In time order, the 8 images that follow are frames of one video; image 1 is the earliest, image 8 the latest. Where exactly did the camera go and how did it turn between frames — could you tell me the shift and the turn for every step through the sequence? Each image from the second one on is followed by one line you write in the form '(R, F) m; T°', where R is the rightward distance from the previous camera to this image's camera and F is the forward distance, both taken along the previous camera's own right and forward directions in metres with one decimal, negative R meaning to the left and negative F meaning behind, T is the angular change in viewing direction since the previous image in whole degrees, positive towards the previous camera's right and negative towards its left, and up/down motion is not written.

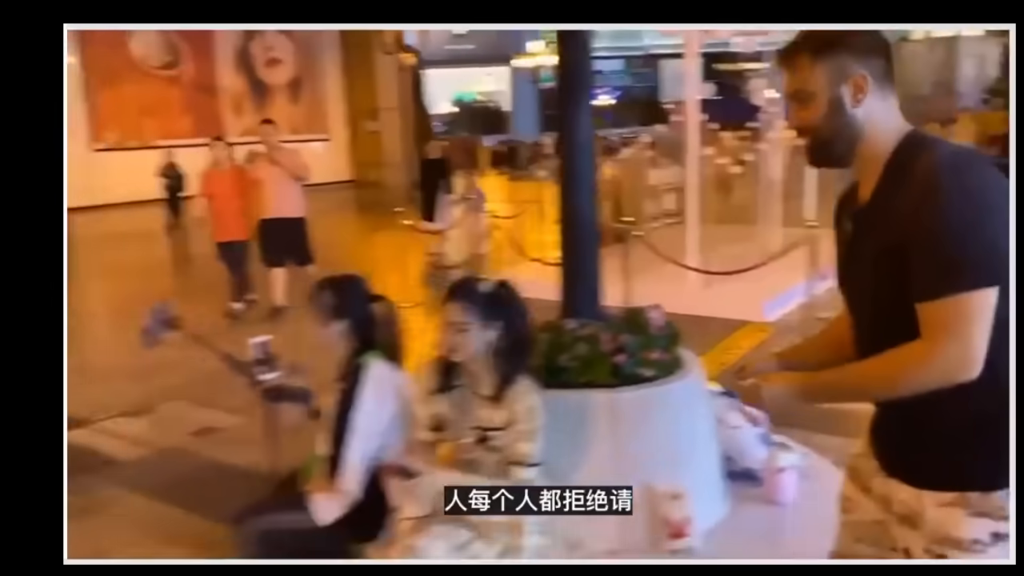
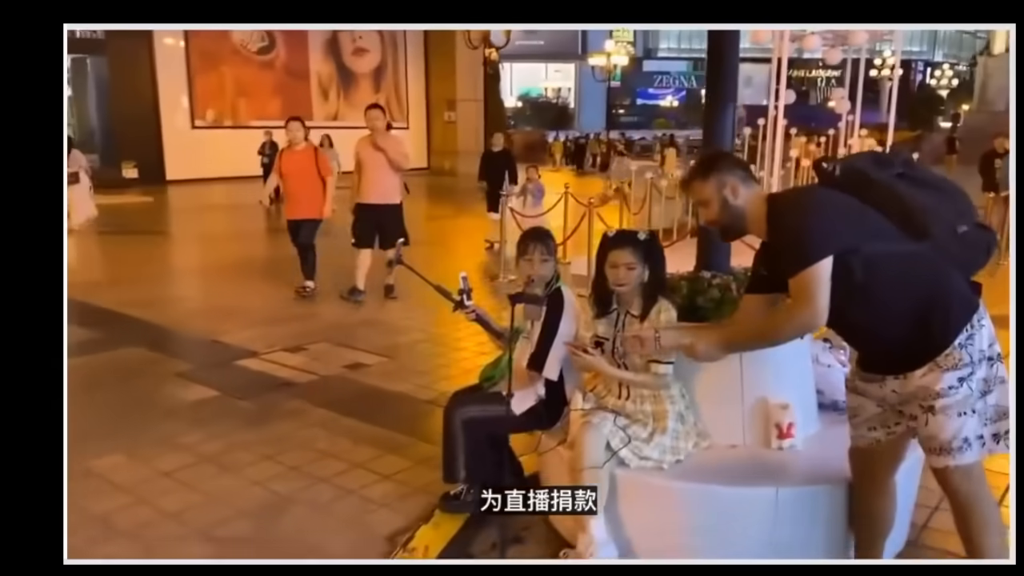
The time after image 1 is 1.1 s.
(-0.3, -0.8) m; -4°
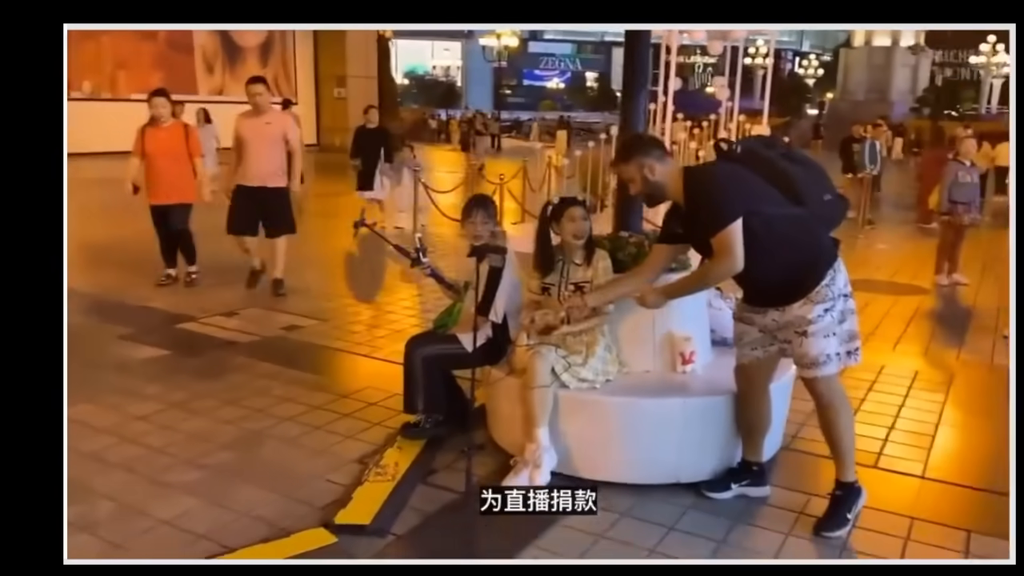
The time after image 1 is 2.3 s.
(-0.3, -0.5) m; +8°
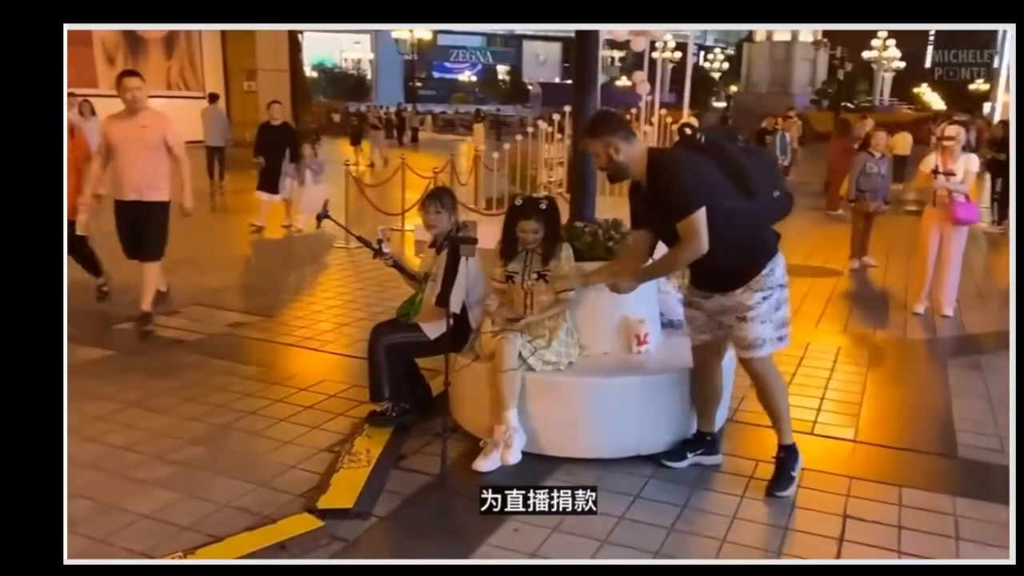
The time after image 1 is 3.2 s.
(-0.2, -0.1) m; +6°
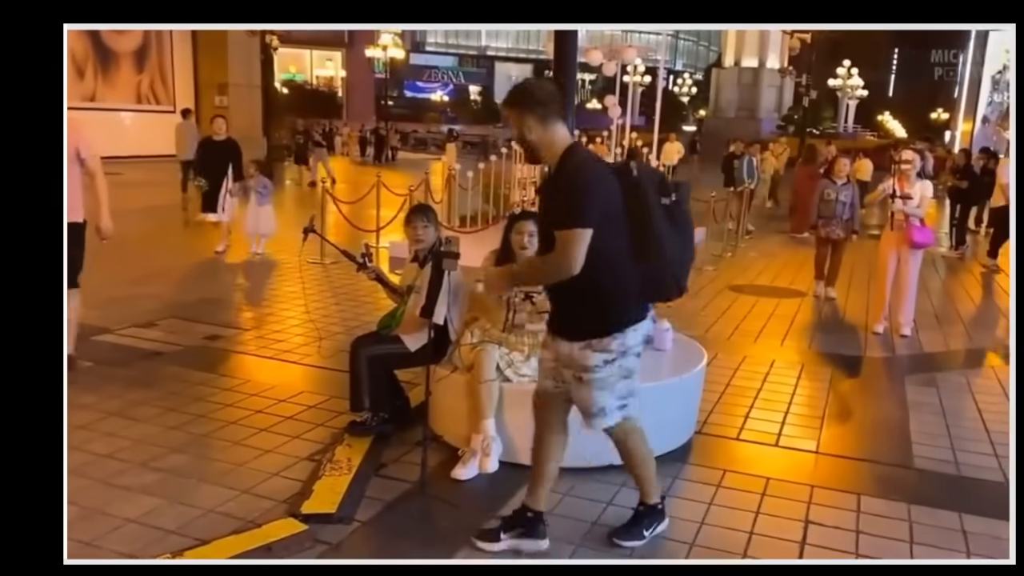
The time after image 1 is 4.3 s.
(0.0, -0.1) m; +2°
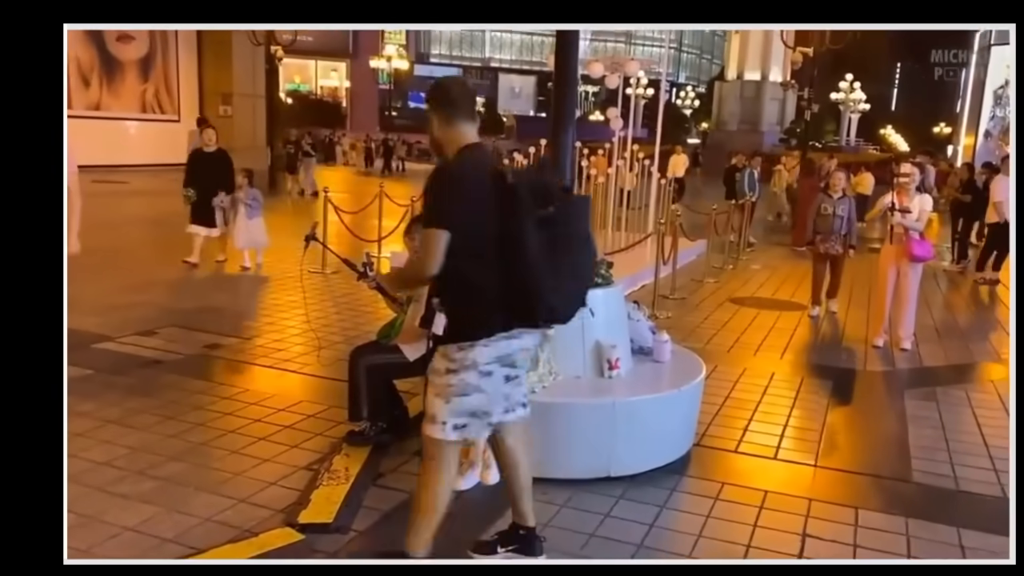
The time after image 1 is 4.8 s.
(0.0, 0.0) m; 0°
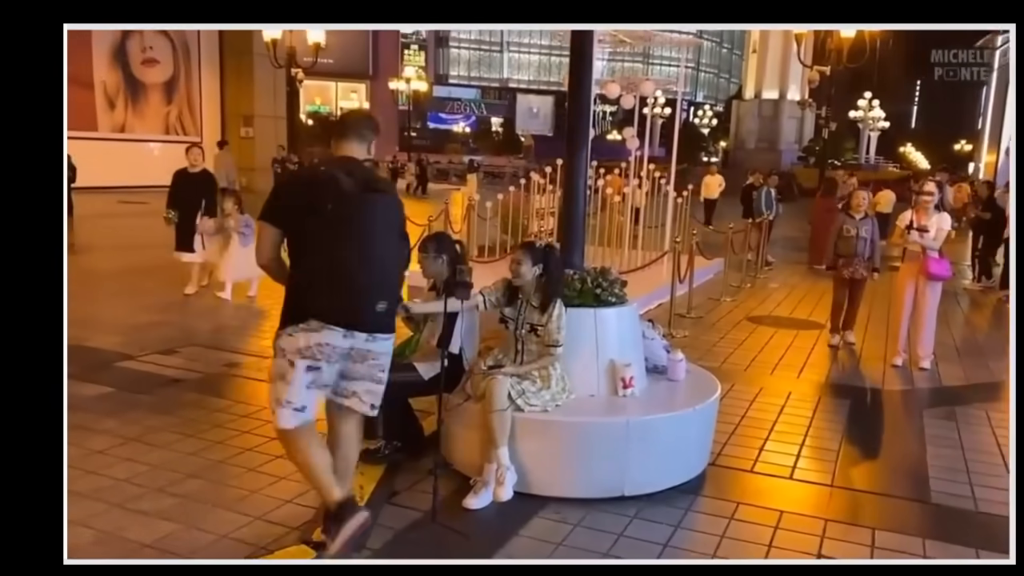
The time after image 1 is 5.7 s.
(0.0, 0.0) m; -1°
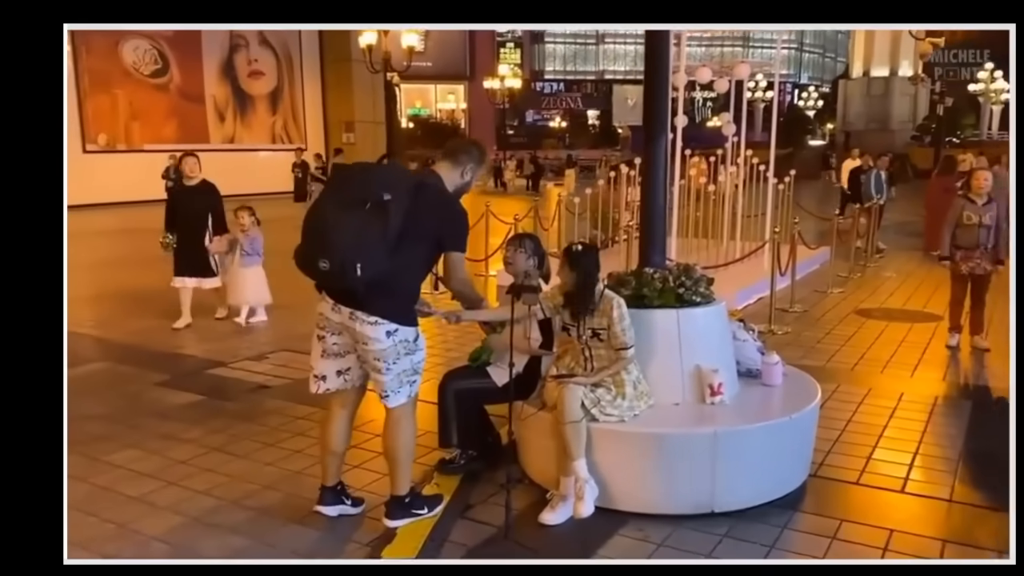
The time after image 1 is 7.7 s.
(+0.1, +0.2) m; -7°
